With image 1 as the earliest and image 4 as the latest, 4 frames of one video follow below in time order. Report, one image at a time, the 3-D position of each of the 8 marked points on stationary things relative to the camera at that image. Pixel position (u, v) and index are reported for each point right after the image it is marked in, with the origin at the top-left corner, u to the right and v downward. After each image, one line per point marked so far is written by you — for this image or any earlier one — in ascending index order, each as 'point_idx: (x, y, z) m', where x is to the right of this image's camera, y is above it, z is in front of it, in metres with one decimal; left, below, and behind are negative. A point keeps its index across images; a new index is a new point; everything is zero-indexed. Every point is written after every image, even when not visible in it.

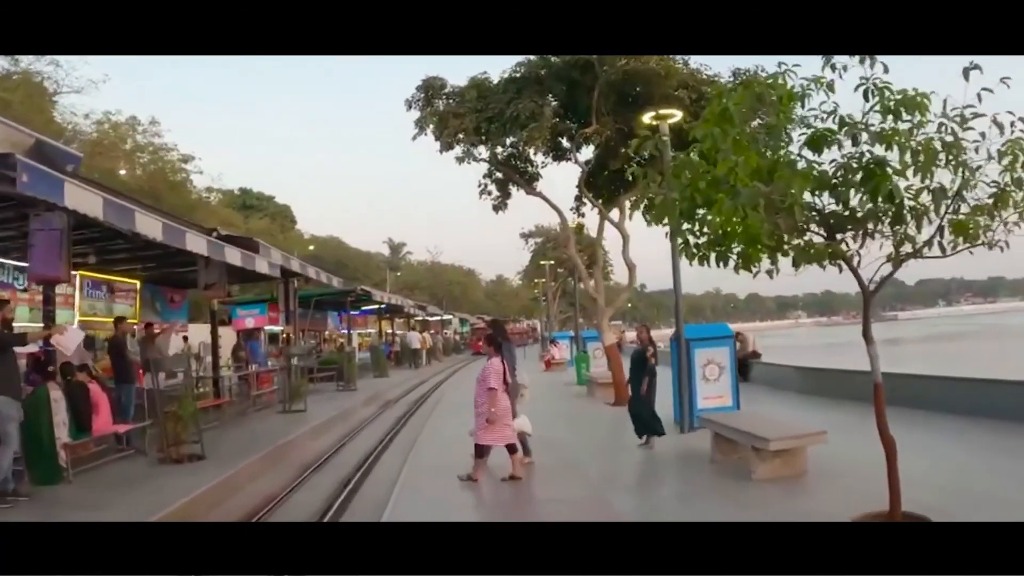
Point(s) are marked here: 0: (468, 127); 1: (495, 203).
0: (-0.5, +2.1, +10.2) m
1: (-0.2, +1.1, +10.8) m
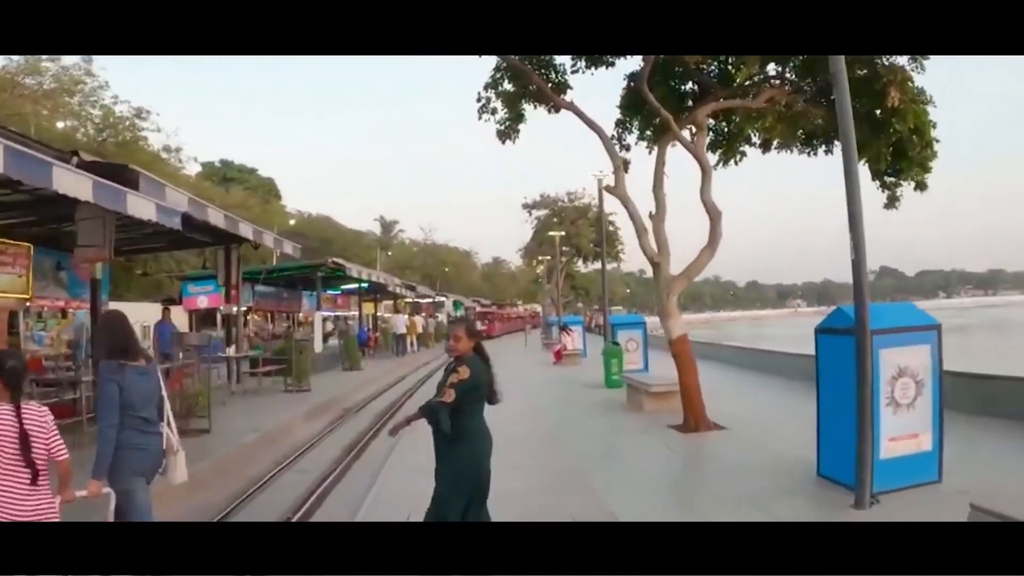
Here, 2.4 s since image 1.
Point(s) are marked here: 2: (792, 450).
0: (-0.4, +2.4, +6.8) m
1: (-0.1, +1.5, +7.5) m
2: (+2.8, -1.6, +8.0) m
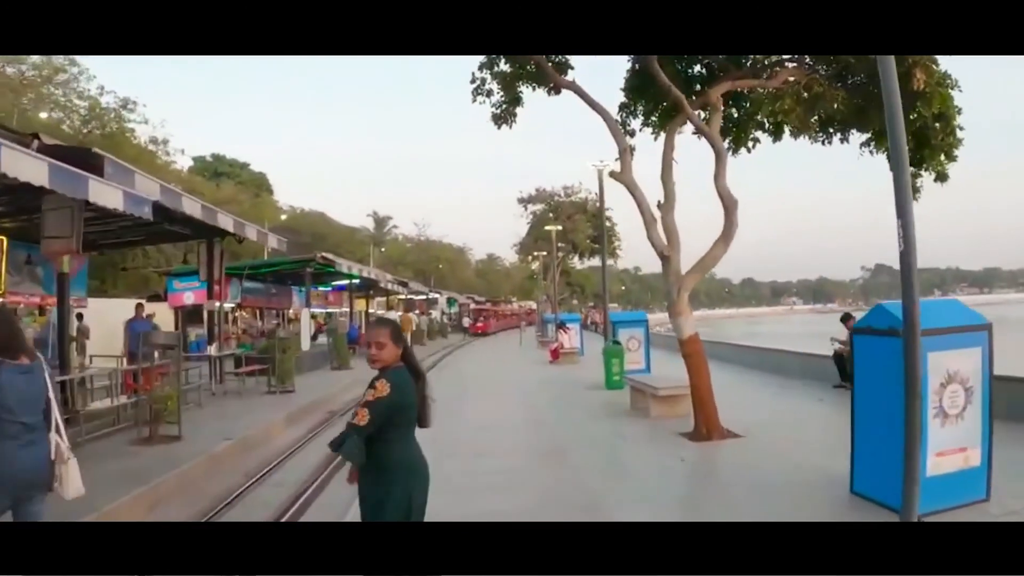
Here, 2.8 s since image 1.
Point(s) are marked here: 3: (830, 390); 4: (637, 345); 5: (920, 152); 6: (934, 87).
0: (-0.4, +2.5, +6.3) m
1: (-0.1, +1.5, +7.0) m
2: (+2.7, -1.6, +7.6) m
3: (+5.1, -1.6, +12.9) m
4: (+2.0, -0.9, +13.3) m
5: (+3.7, +1.2, +7.2) m
6: (+3.5, +1.7, +6.8) m
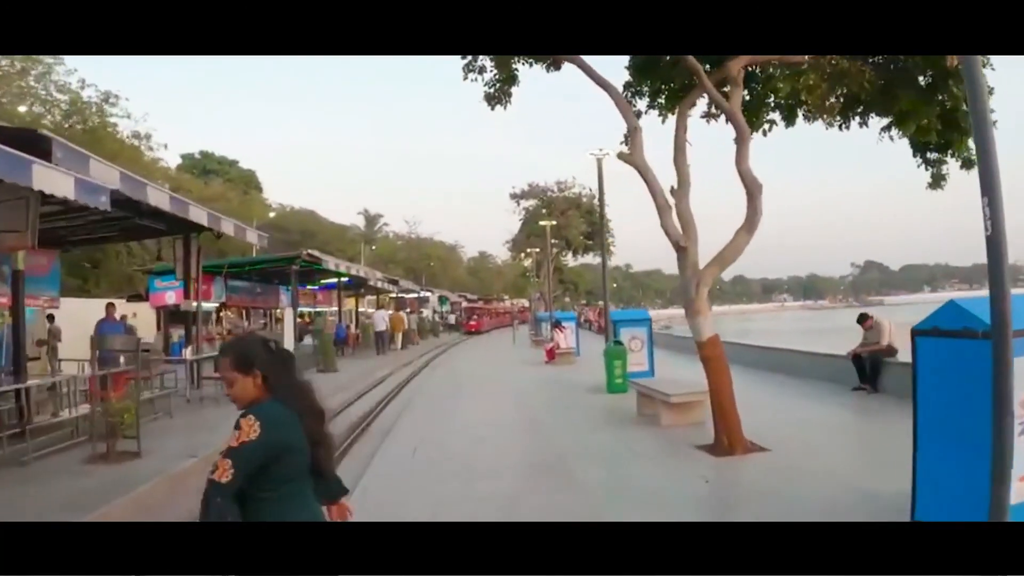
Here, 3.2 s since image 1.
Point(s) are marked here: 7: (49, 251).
0: (-0.5, +2.5, +5.7) m
1: (-0.2, +1.6, +6.4) m
2: (+2.7, -1.5, +7.0) m
3: (+5.0, -1.6, +12.4) m
4: (+2.0, -0.9, +12.7) m
5: (+3.6, +1.3, +6.7) m
6: (+3.5, +1.7, +6.2) m
7: (-6.6, +0.6, +11.3) m
